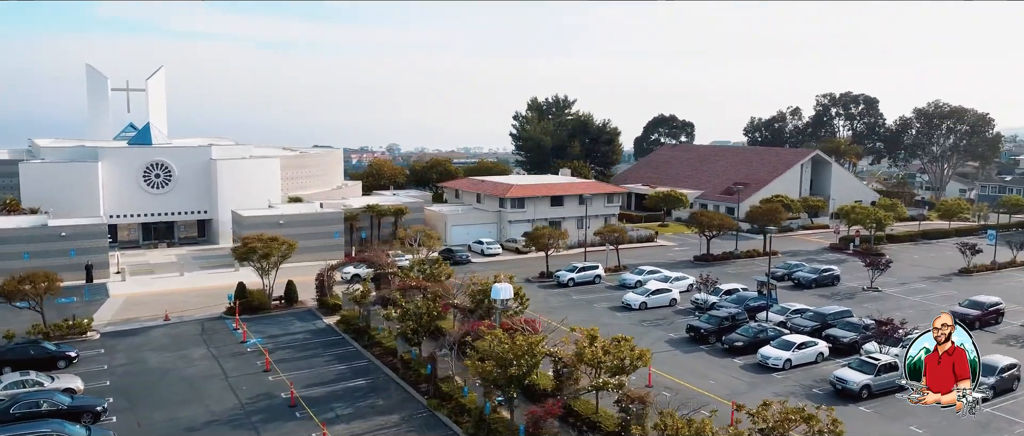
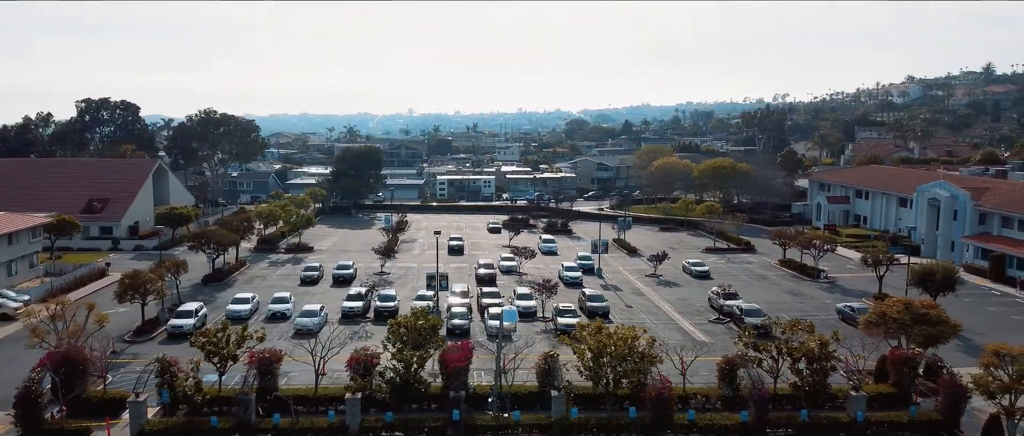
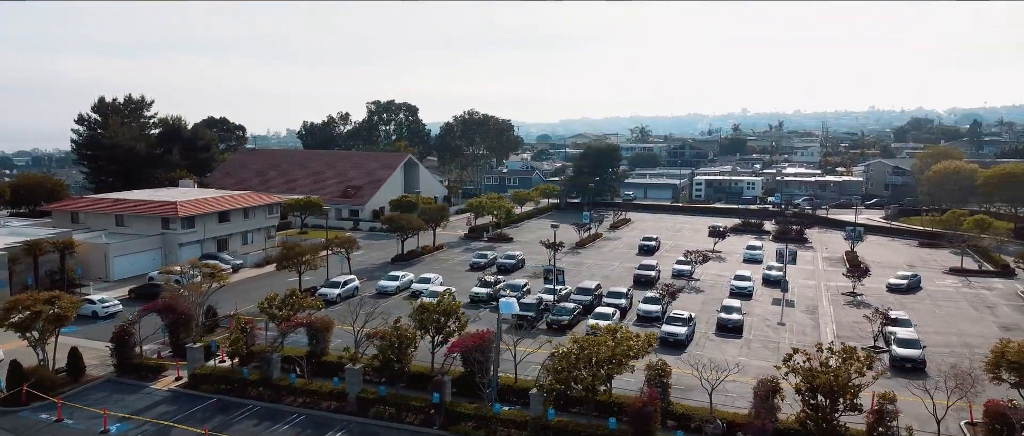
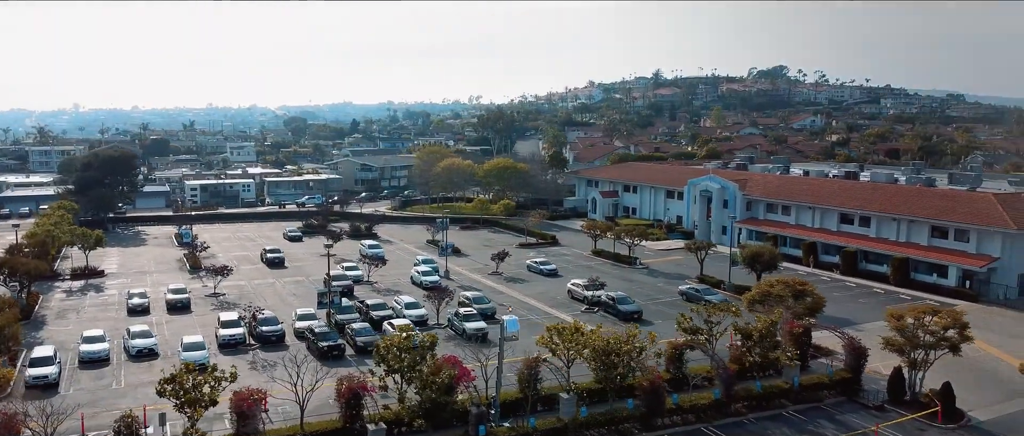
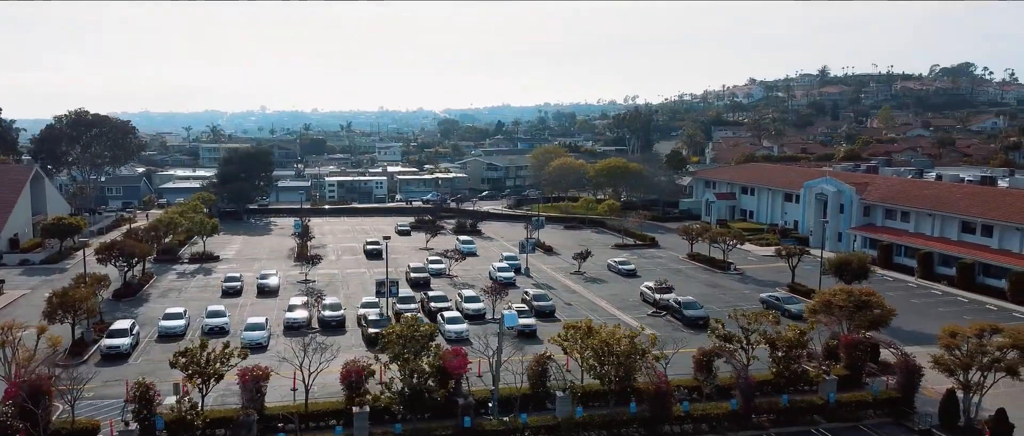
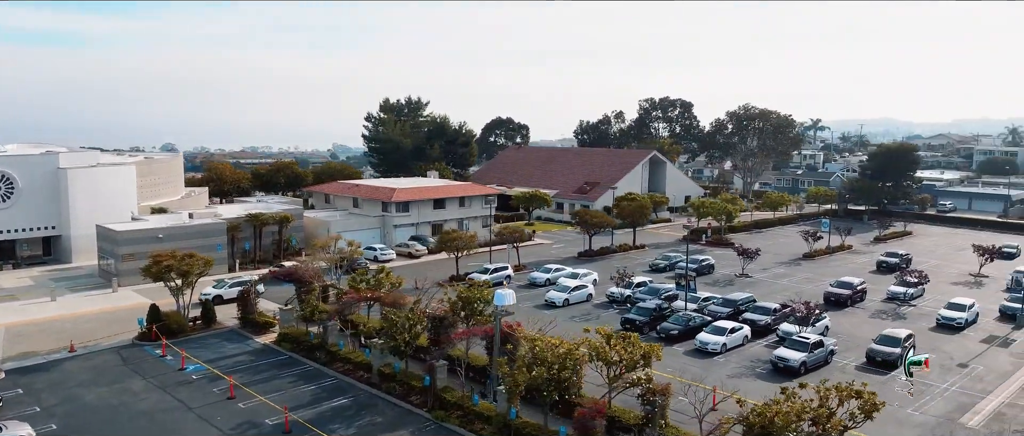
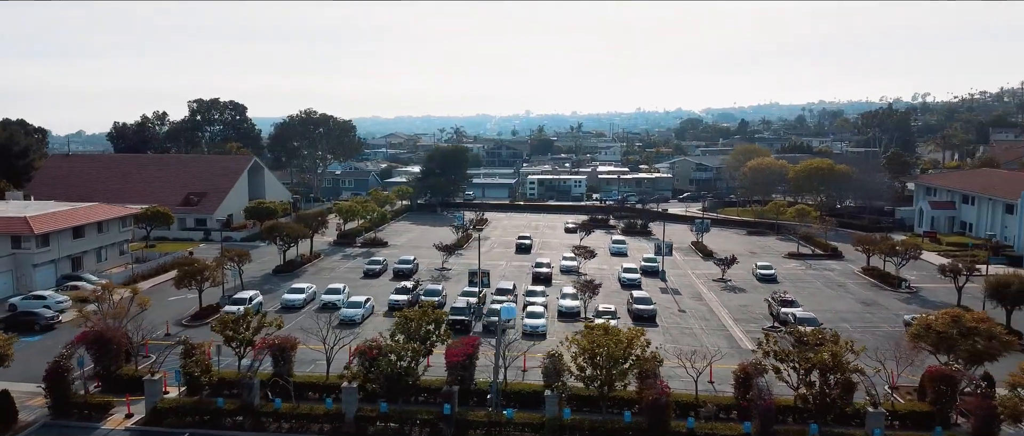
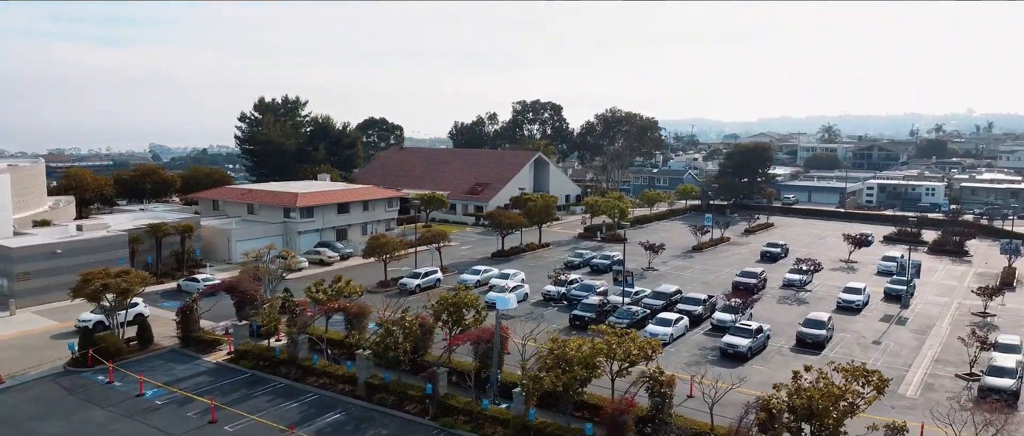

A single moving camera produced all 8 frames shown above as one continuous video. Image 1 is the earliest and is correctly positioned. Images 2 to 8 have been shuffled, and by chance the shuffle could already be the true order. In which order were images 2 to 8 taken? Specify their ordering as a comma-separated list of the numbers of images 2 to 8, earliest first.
6, 8, 3, 7, 2, 5, 4
